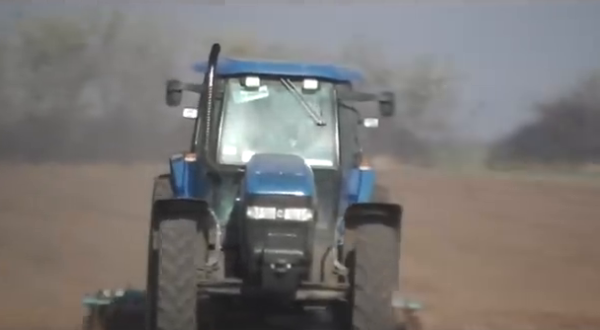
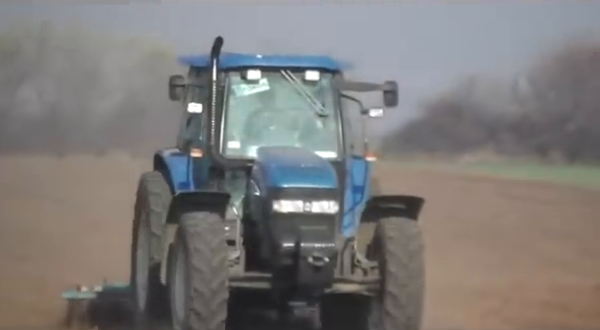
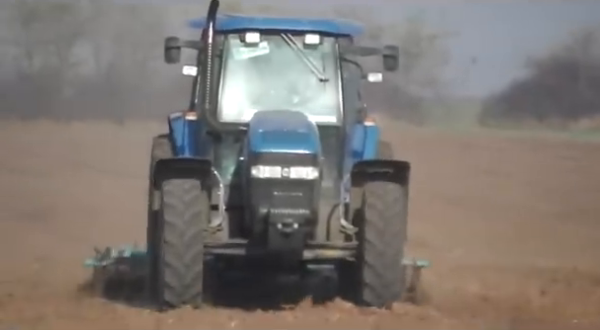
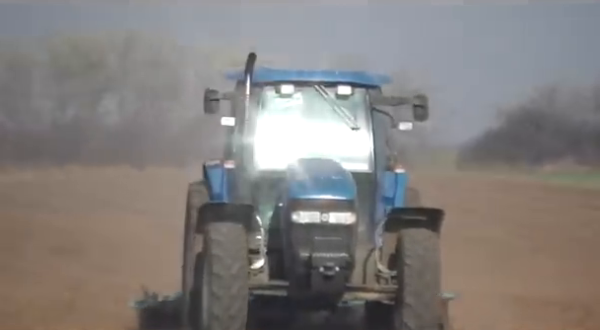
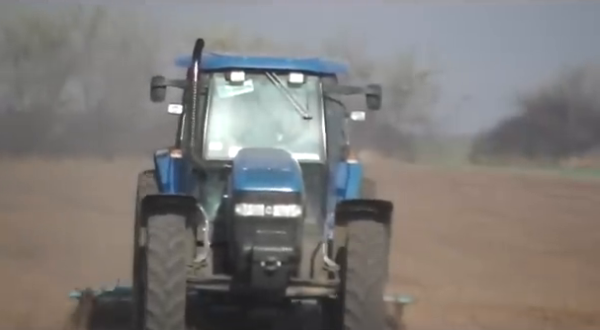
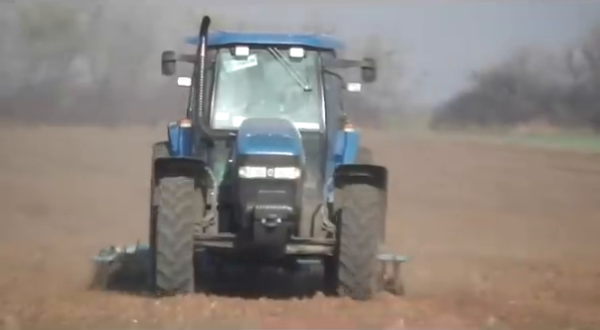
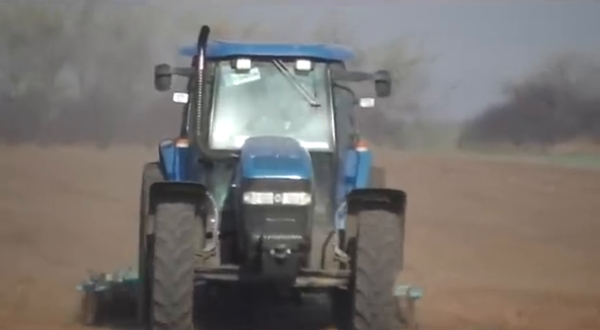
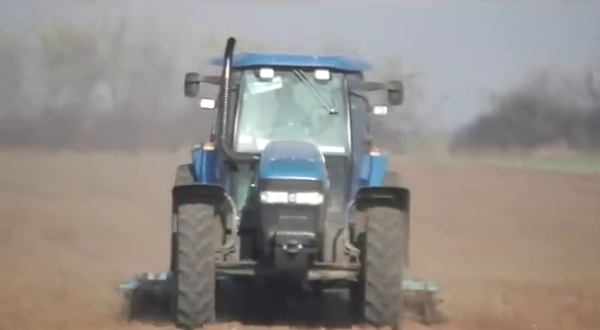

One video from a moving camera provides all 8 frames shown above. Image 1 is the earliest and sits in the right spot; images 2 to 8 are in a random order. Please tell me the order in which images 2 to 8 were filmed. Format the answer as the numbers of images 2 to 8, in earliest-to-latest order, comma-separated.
5, 3, 7, 6, 8, 4, 2
